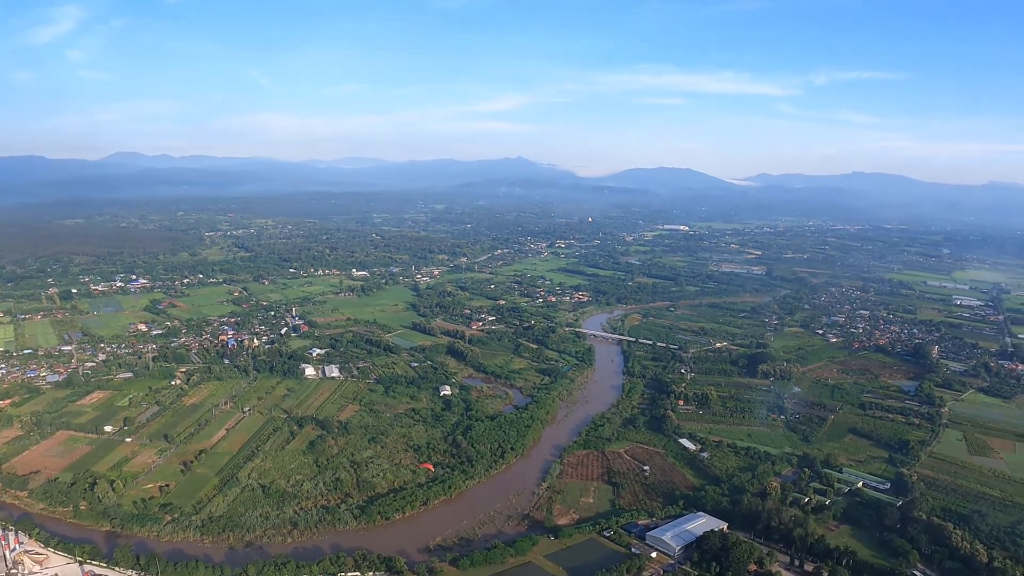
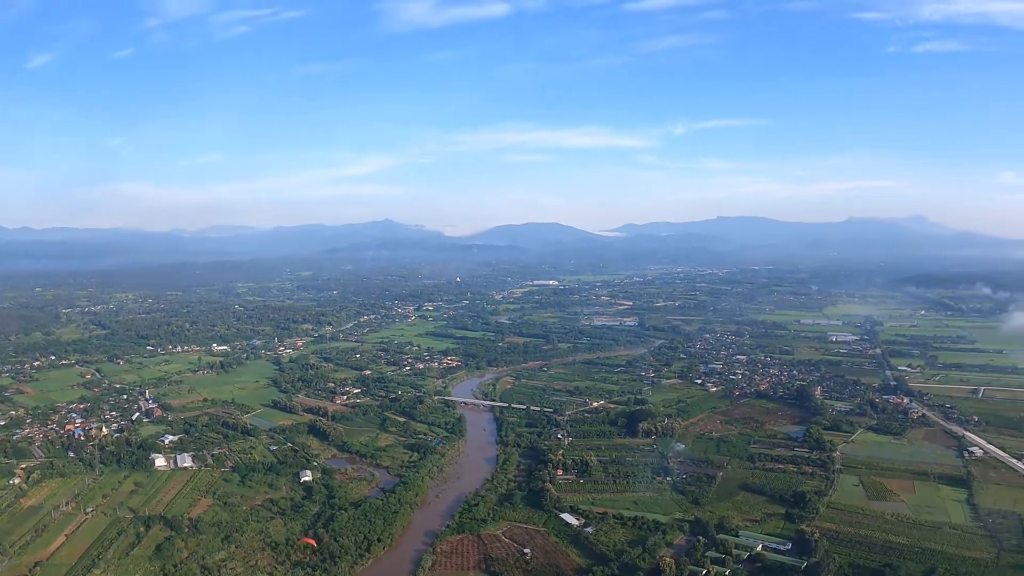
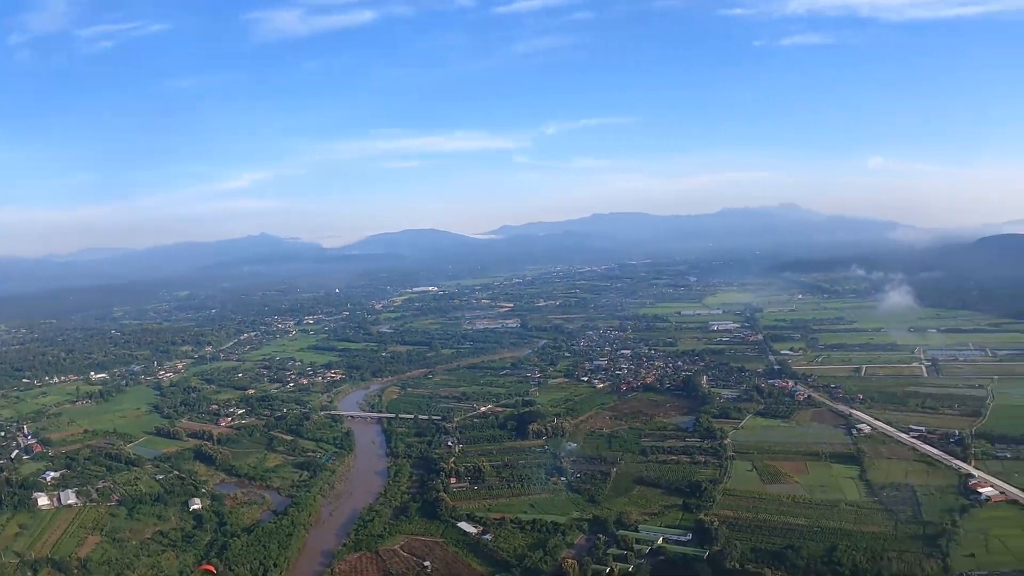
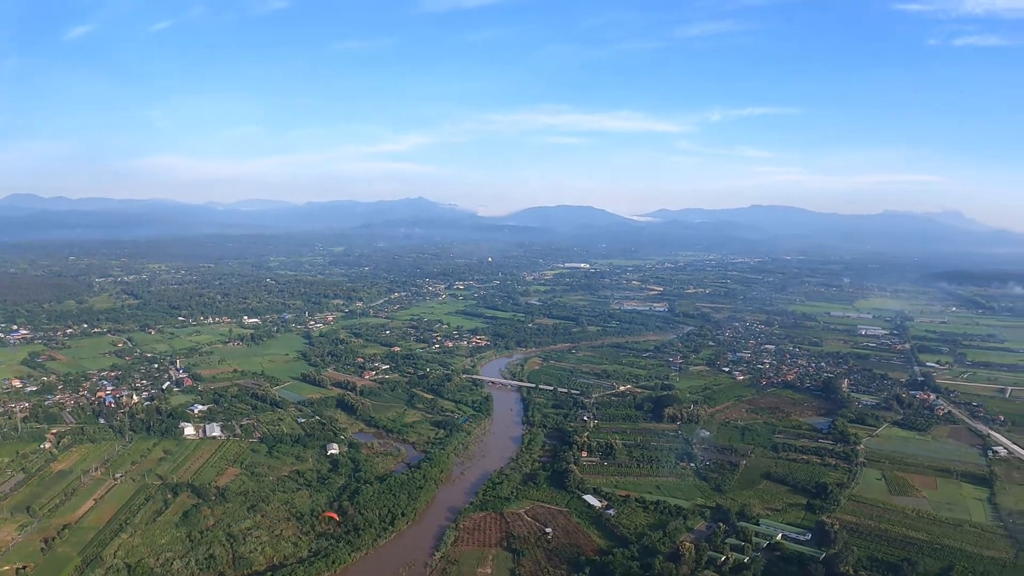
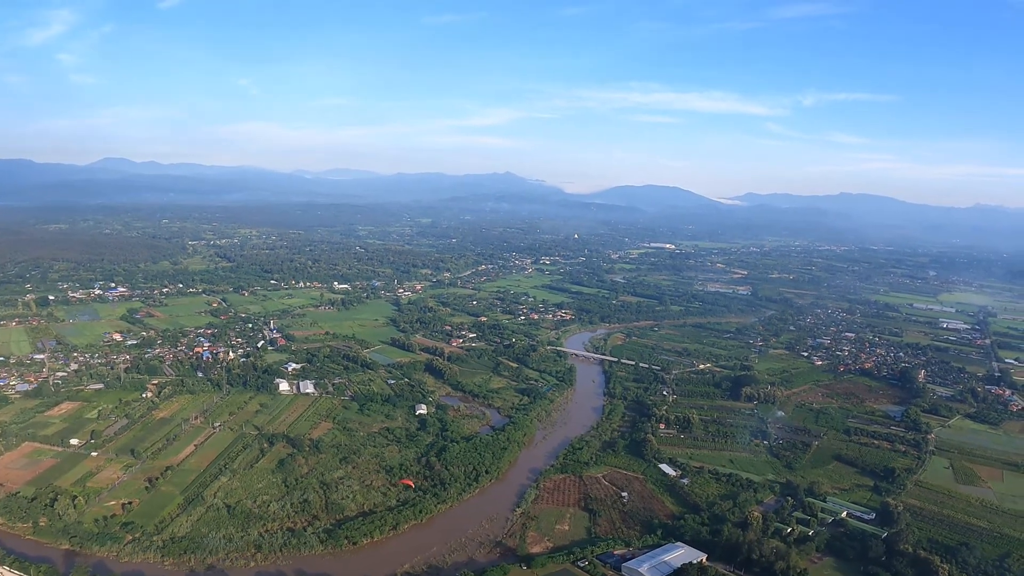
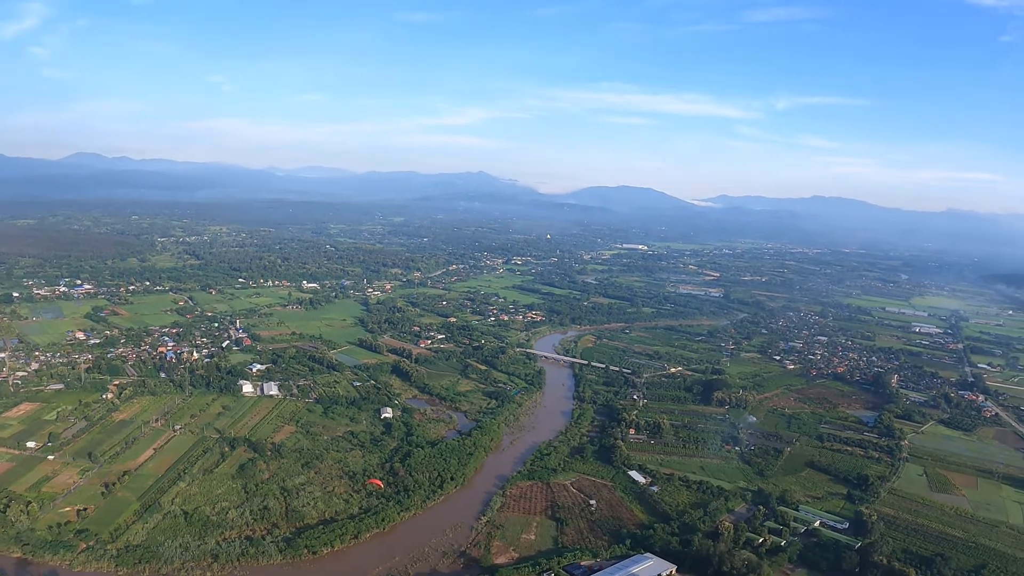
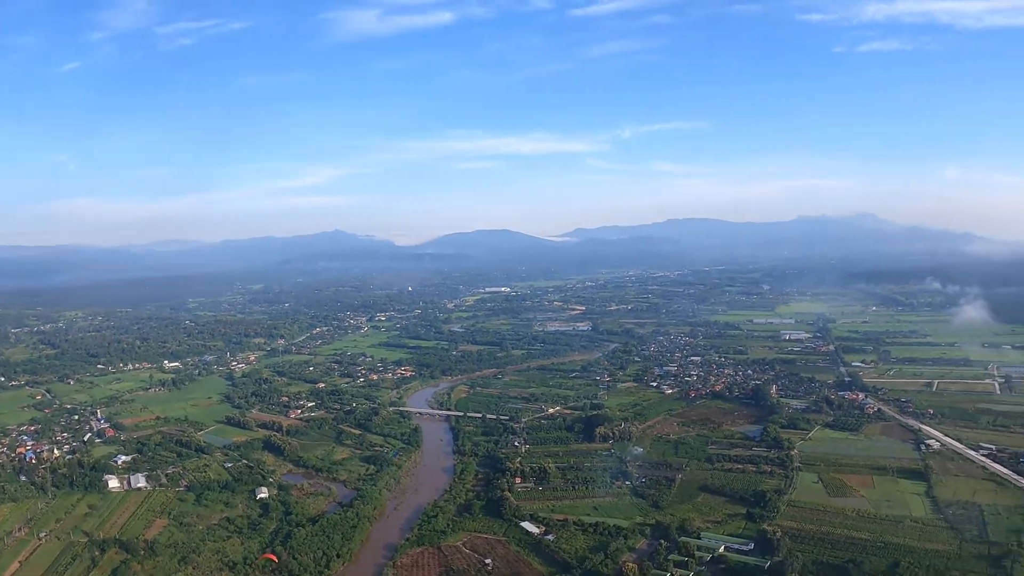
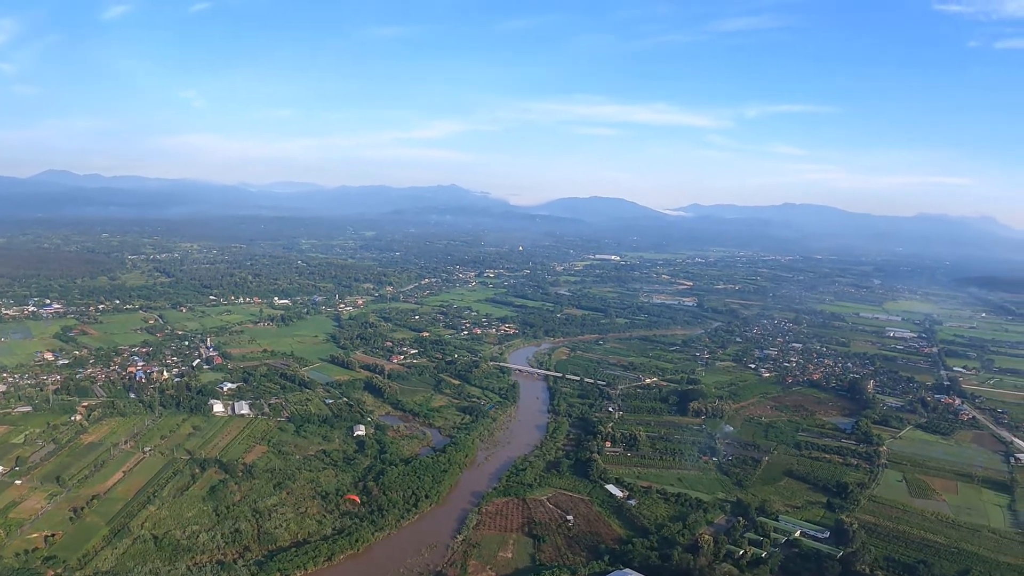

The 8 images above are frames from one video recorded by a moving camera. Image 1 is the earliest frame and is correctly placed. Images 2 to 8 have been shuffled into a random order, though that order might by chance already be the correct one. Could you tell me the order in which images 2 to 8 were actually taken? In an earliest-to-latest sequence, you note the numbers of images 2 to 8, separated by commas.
5, 6, 8, 4, 2, 7, 3
